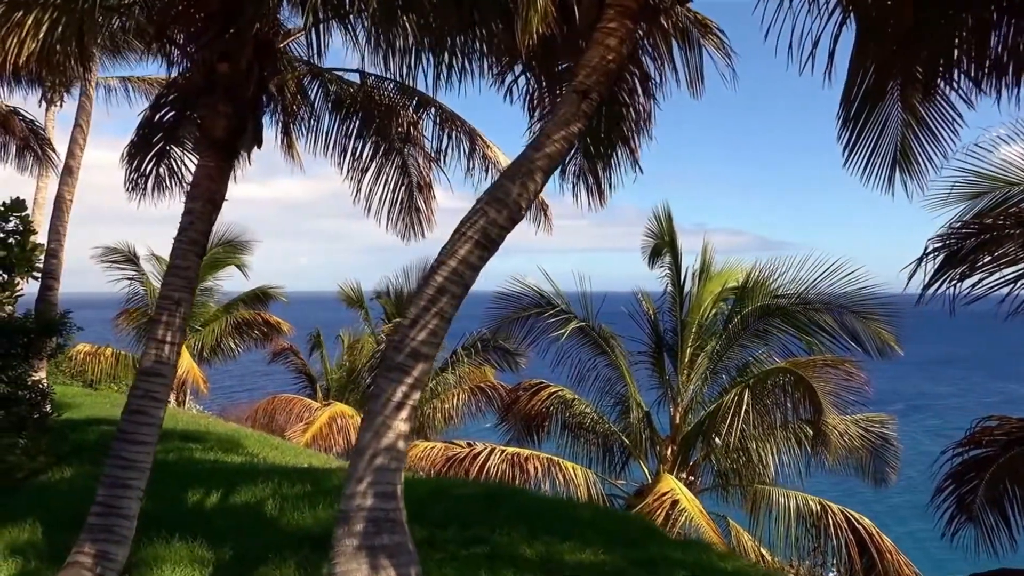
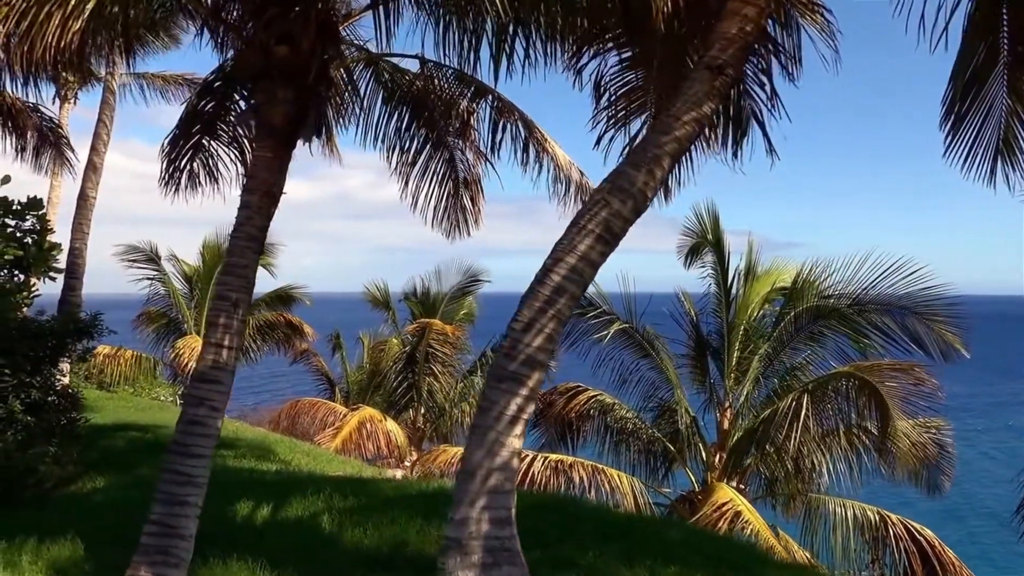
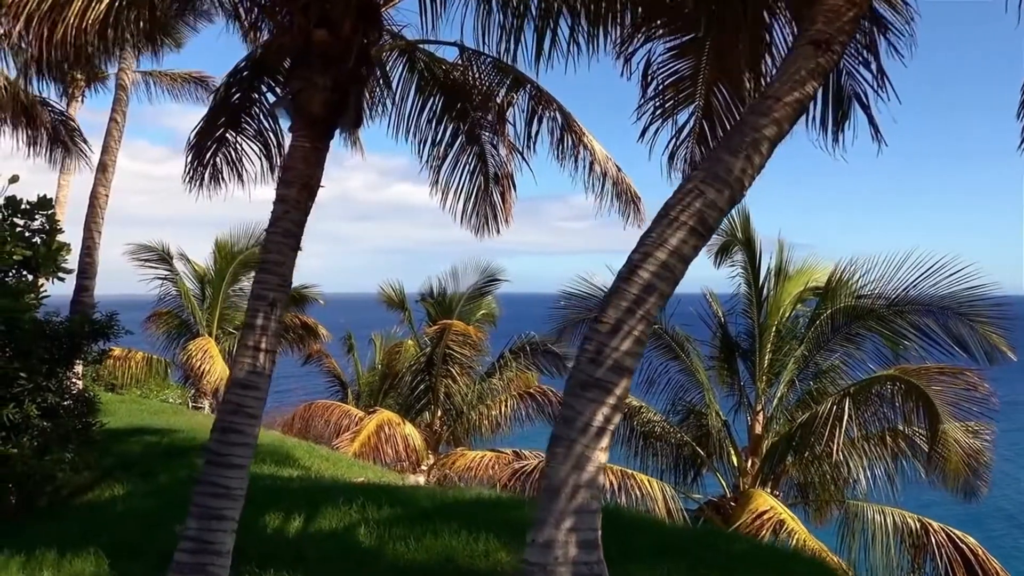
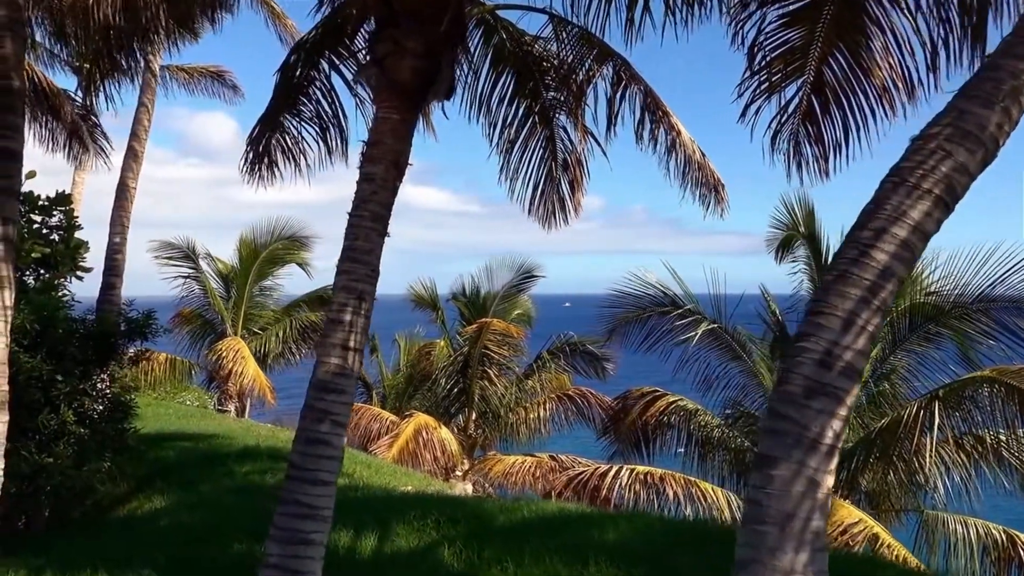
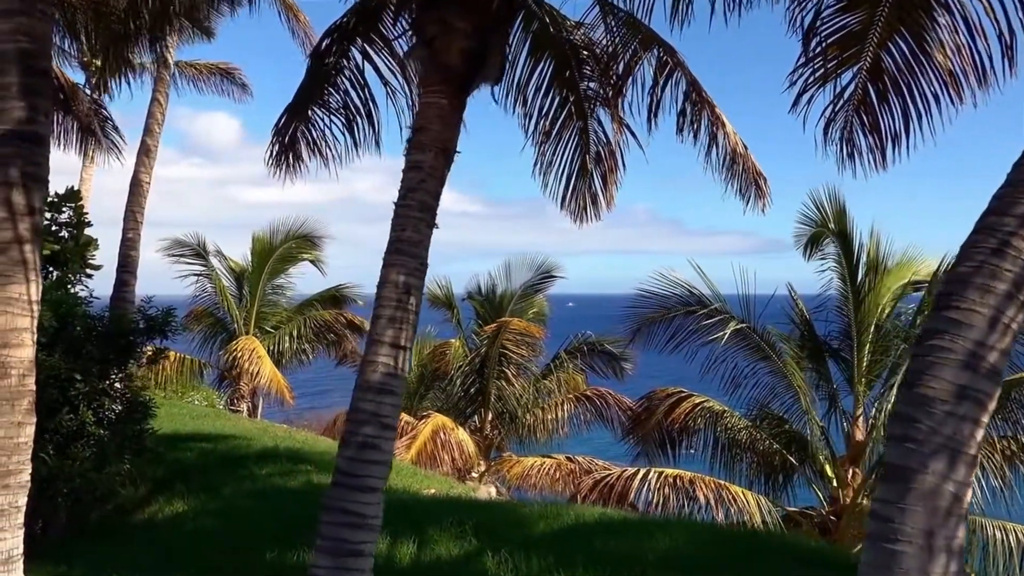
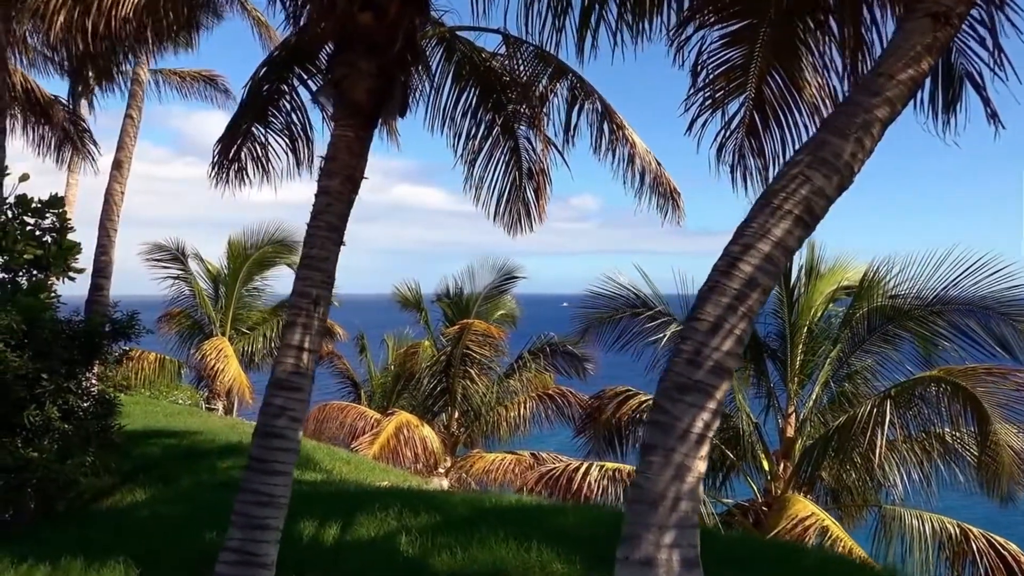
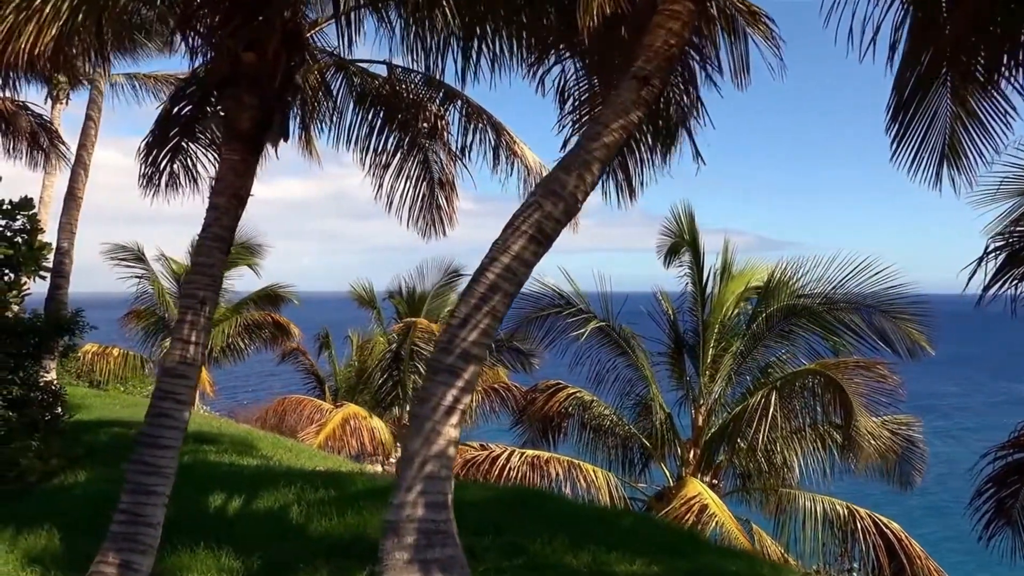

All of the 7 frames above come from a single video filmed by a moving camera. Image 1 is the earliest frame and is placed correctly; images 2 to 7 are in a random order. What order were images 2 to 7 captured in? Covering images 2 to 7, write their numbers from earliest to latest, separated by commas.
7, 2, 3, 6, 4, 5
